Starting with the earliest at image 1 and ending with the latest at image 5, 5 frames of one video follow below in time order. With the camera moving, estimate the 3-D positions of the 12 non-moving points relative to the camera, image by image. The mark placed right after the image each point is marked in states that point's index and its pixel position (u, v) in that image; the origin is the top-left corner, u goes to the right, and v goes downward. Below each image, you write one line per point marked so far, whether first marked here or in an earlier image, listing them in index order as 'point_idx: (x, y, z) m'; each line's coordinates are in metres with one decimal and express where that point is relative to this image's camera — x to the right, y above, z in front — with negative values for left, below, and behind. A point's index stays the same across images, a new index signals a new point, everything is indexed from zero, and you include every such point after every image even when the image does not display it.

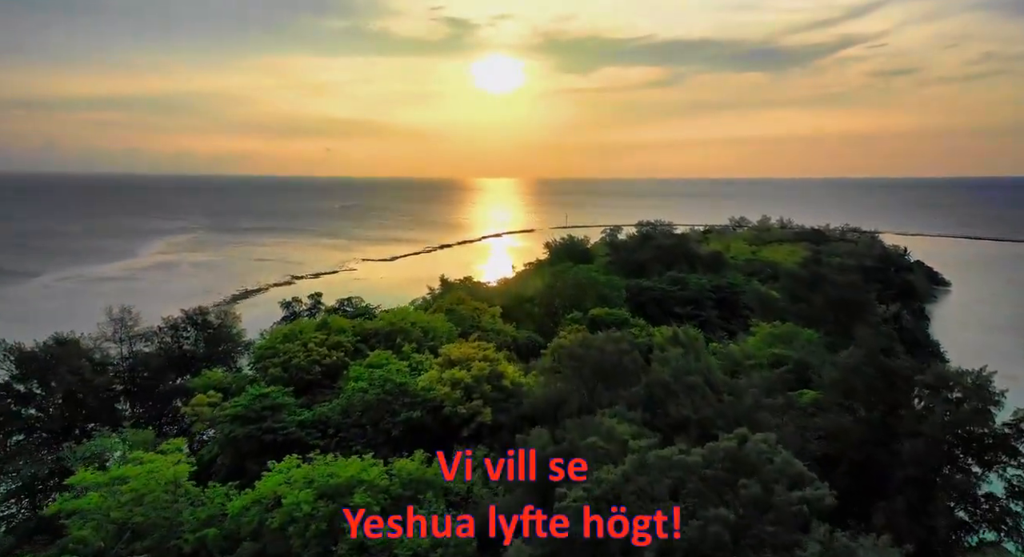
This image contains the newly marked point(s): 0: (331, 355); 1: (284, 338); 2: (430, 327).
0: (-4.2, -1.8, +14.6) m
1: (-5.8, -1.5, +16.0) m
2: (-2.2, -1.3, +16.8) m
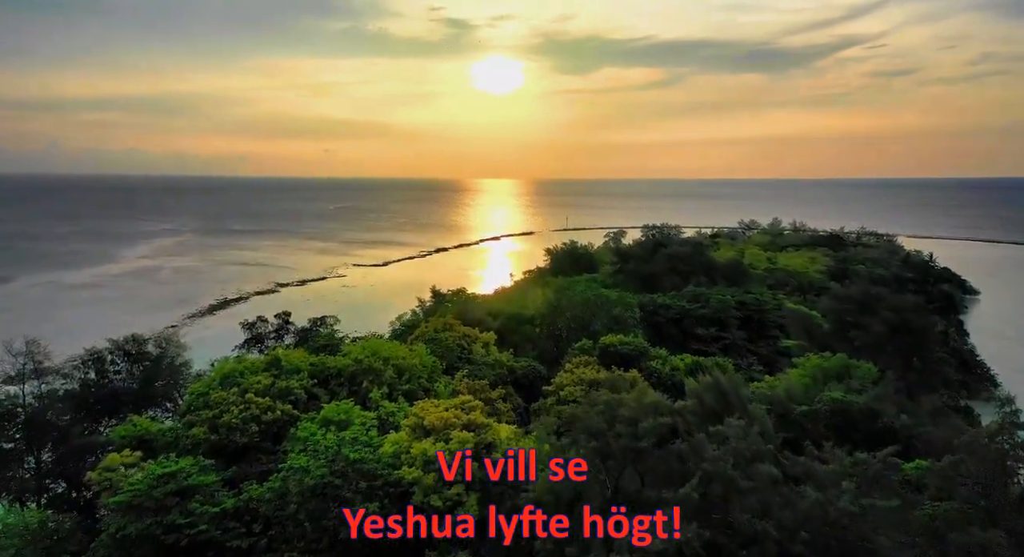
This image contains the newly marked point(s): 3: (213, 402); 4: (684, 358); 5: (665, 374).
0: (-4.3, -2.3, +11.4) m
1: (-5.9, -2.1, +12.8) m
2: (-2.3, -1.9, +13.6) m
3: (-5.6, -2.3, +11.6) m
4: (+4.8, -2.3, +17.5) m
5: (+3.8, -2.3, +15.5) m
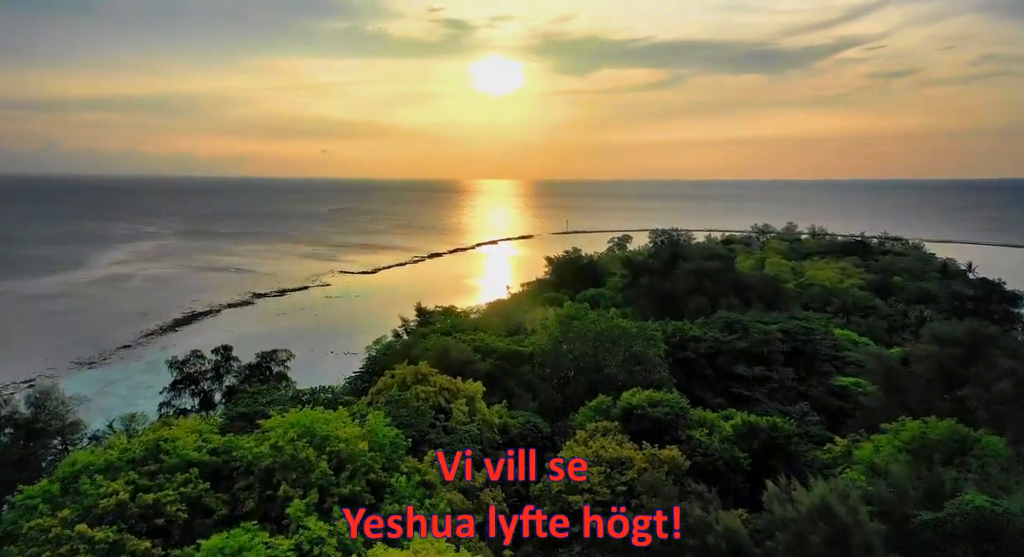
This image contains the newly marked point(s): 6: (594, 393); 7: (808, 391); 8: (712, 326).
0: (-4.4, -3.1, +7.2) m
1: (-6.0, -2.8, +8.6) m
2: (-2.4, -2.6, +9.4) m
3: (-5.7, -3.0, +7.4) m
4: (+4.6, -3.0, +13.4) m
5: (+3.6, -3.1, +11.3) m
6: (+2.0, -2.9, +15.8) m
7: (+8.4, -3.2, +17.6) m
8: (+6.3, -1.5, +19.7) m
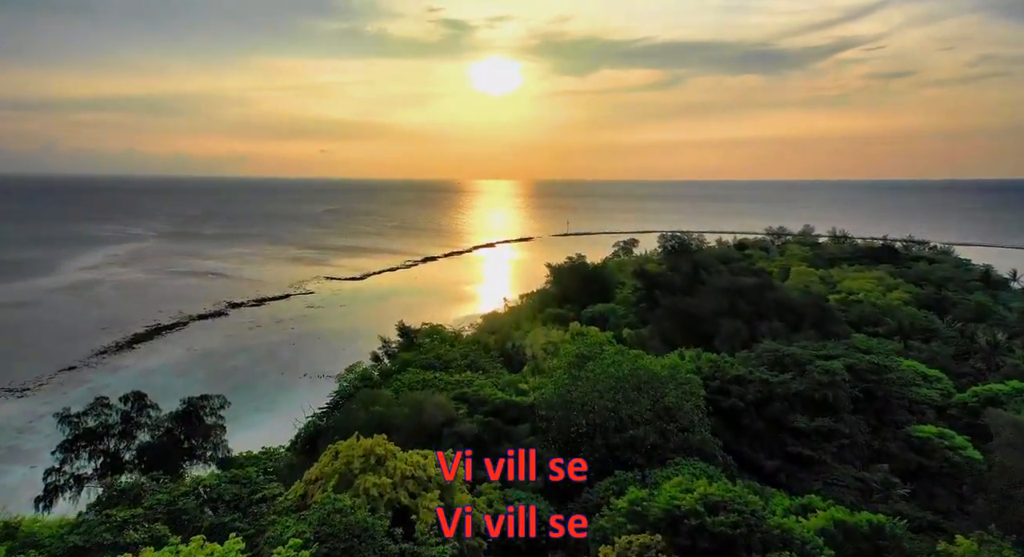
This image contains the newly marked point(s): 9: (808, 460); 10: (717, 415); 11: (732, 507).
0: (-4.5, -3.6, +3.3) m
1: (-6.1, -3.4, +4.7) m
2: (-2.5, -3.2, +5.5) m
3: (-5.8, -3.6, +3.5) m
4: (+4.5, -3.6, +9.5) m
5: (+3.5, -3.6, +7.4) m
6: (+1.9, -3.4, +11.9) m
7: (+8.3, -3.8, +13.7) m
8: (+6.2, -2.1, +15.8) m
9: (+6.2, -3.8, +13.2) m
10: (+4.6, -3.0, +14.0) m
11: (+2.9, -3.1, +8.6) m
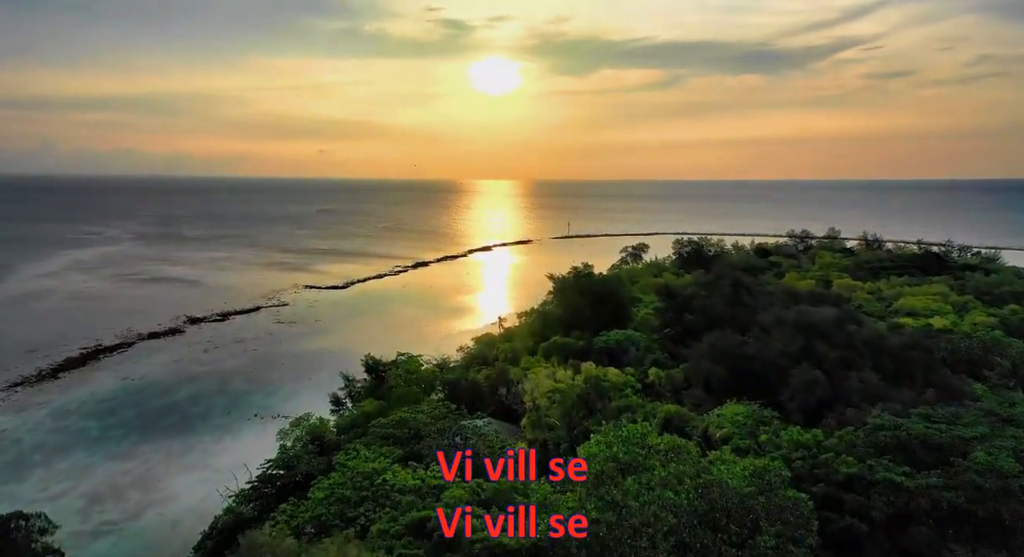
0: (-4.6, -4.3, -1.9) m
1: (-6.2, -4.1, -0.5) m
2: (-2.6, -3.9, +0.3) m
3: (-5.9, -4.3, -1.7) m
4: (+4.4, -4.3, +4.3) m
5: (+3.4, -4.4, +2.2) m
6: (+1.8, -4.2, +6.7) m
7: (+8.1, -4.5, +8.6) m
8: (+6.0, -2.8, +10.7) m
9: (+6.1, -4.5, +8.0) m
10: (+4.4, -3.7, +8.8) m
11: (+2.8, -3.8, +3.4) m
